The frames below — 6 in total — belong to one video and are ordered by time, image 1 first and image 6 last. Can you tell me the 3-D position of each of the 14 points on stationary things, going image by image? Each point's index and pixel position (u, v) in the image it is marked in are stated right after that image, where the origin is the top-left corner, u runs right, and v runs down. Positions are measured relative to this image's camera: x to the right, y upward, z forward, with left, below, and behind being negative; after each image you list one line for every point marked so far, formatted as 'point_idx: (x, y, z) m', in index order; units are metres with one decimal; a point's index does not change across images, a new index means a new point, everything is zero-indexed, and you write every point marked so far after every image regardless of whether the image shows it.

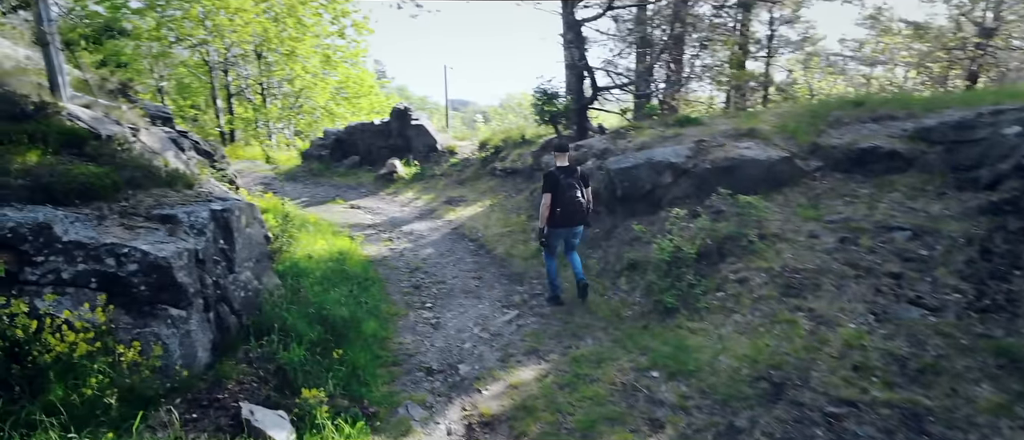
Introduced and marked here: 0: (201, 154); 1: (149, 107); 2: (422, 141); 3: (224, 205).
0: (-4.9, +1.0, +8.6) m
1: (-5.7, +1.8, +8.6) m
2: (-2.1, +1.8, +12.8) m
3: (-2.7, +0.1, +5.1) m
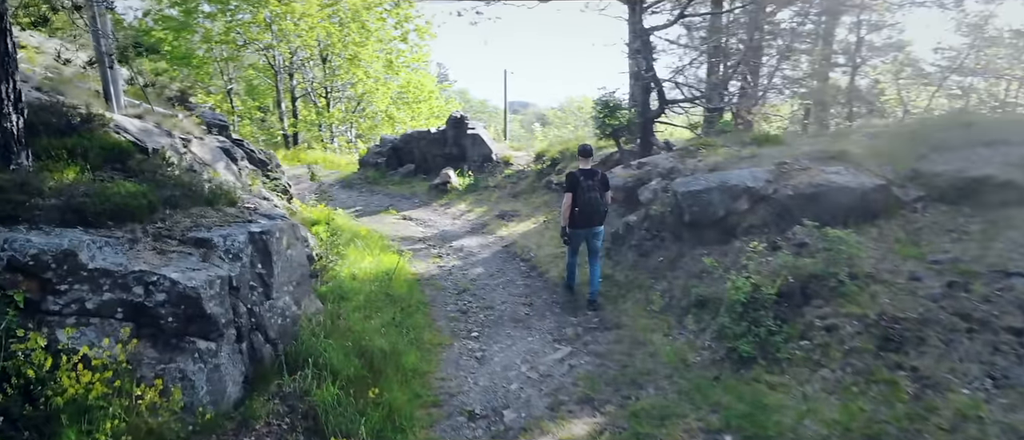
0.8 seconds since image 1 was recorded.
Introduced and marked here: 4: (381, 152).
0: (-4.0, +0.9, +8.5) m
1: (-4.8, +1.6, +8.6) m
2: (-0.8, +1.6, +12.5) m
3: (-2.2, -0.1, +4.9) m
4: (-3.2, +1.7, +13.6) m
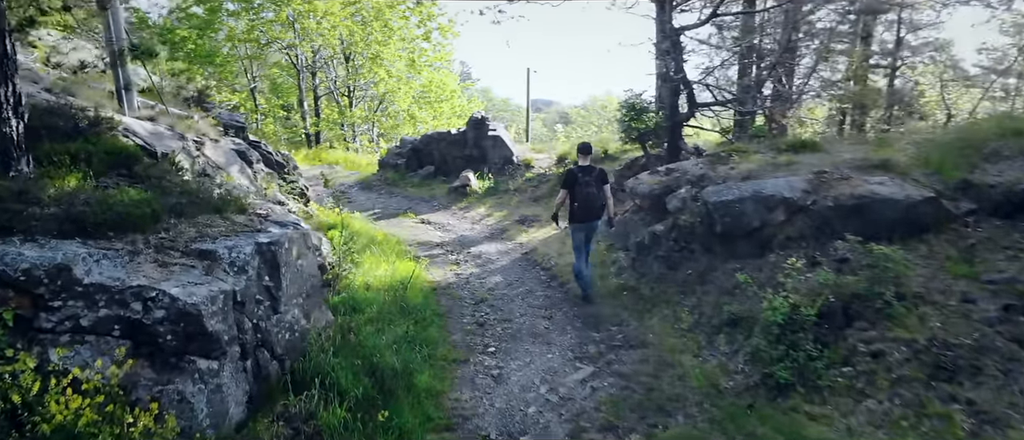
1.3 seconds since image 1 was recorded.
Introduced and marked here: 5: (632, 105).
0: (-3.7, +0.8, +8.4) m
1: (-4.4, +1.6, +8.5) m
2: (-0.3, +1.5, +12.2) m
3: (-2.0, -0.1, +4.7) m
4: (-2.7, +1.6, +13.5) m
5: (+1.9, +1.8, +8.9) m
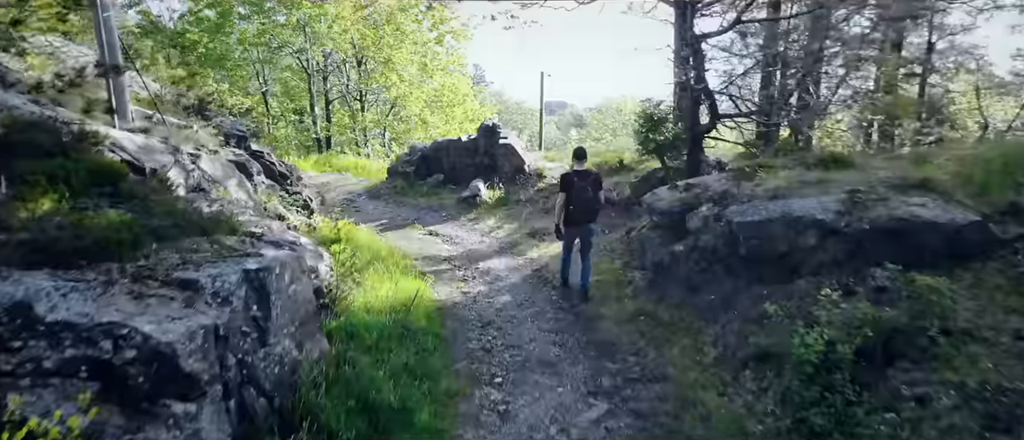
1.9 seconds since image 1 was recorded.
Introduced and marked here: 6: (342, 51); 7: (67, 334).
0: (-3.5, +0.6, +8.1) m
1: (-4.3, +1.4, +8.2) m
2: (0.0, +1.3, +11.8) m
3: (-2.0, -0.3, +4.3) m
4: (-2.4, +1.4, +13.1) m
5: (+2.1, +1.6, +8.5) m
6: (-5.9, +5.9, +19.3) m
7: (-2.5, -0.6, +3.2) m
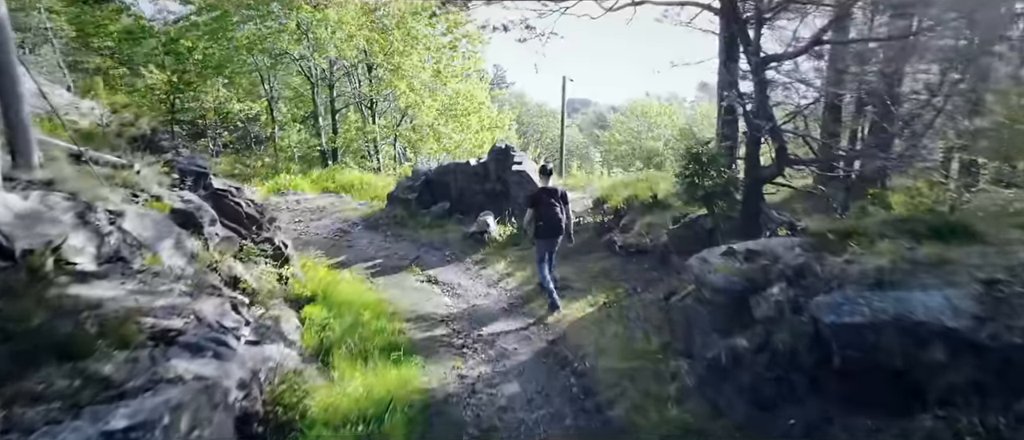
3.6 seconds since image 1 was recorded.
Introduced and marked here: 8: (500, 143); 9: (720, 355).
0: (-3.4, 0.0, +6.7) m
1: (-4.1, +0.8, +6.9) m
2: (+0.2, +0.6, +10.3) m
3: (-2.0, -1.0, +2.9) m
4: (-2.1, +0.8, +11.7) m
5: (+2.3, +0.8, +6.9) m
6: (-5.3, +5.3, +18.0) m
7: (-2.6, -1.3, +1.8) m
8: (-0.2, +1.5, +11.0) m
9: (+1.9, -1.2, +5.0) m
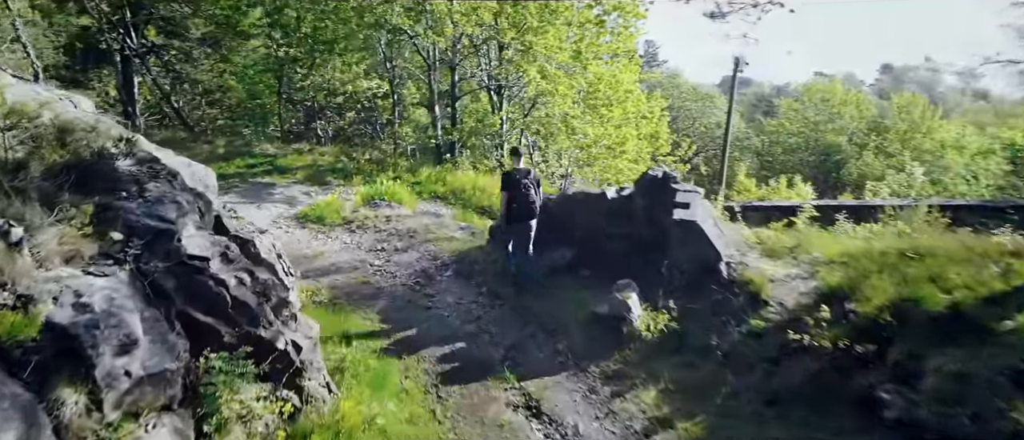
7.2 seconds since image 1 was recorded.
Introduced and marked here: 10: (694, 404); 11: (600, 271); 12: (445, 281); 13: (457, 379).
0: (-2.2, -0.7, +4.0) m
1: (-2.8, +0.2, +4.2) m
2: (+2.2, -0.4, +6.6) m
3: (-1.8, -1.9, 0.0) m
4: (+0.3, +0.1, +8.5) m
5: (+3.4, -0.4, +2.8) m
6: (-1.0, +5.1, +15.1) m
7: (-2.7, -2.2, -1.0) m
8: (+2.0, +0.7, +7.3) m
9: (+2.4, -2.4, +1.1) m
10: (+1.7, -1.6, +5.0) m
11: (+1.2, -0.7, +7.3) m
12: (-0.9, -0.8, +7.7) m
13: (-0.5, -1.6, +5.5) m
